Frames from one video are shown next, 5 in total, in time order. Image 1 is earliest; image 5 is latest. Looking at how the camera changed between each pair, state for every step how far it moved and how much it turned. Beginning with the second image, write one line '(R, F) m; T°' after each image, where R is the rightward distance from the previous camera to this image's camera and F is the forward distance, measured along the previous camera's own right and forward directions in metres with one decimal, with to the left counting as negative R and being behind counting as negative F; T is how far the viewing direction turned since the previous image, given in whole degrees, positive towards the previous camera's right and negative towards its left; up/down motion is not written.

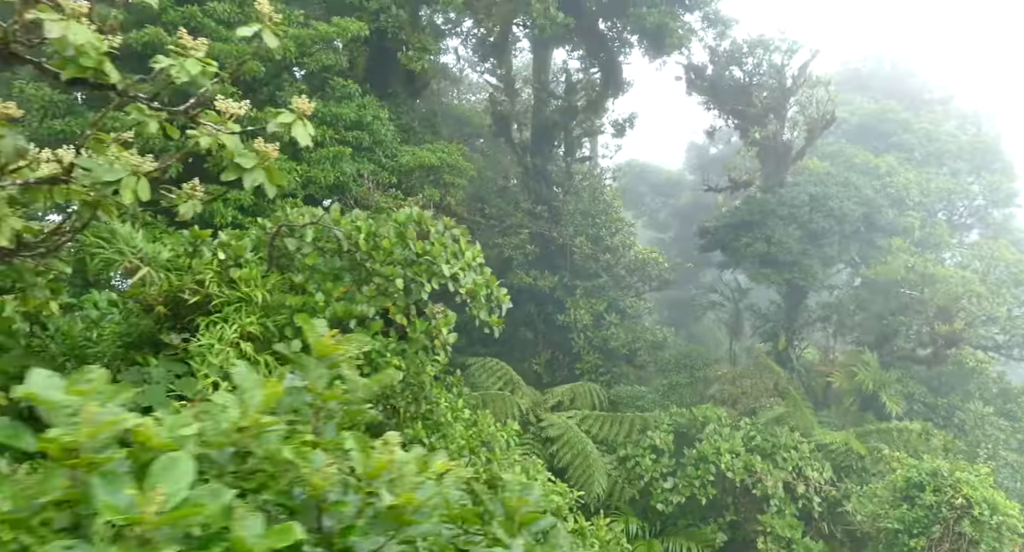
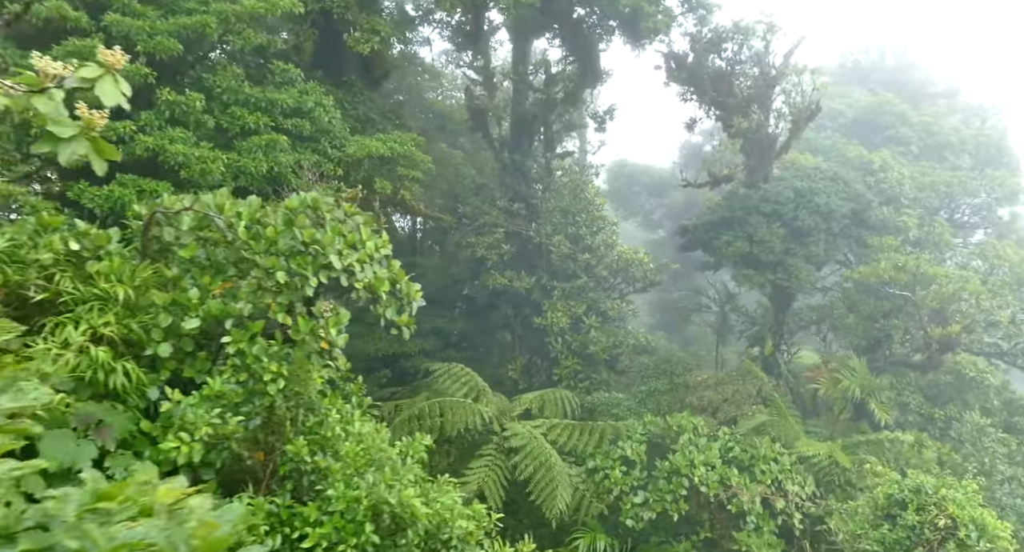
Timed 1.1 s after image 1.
(+0.5, +0.5) m; -1°
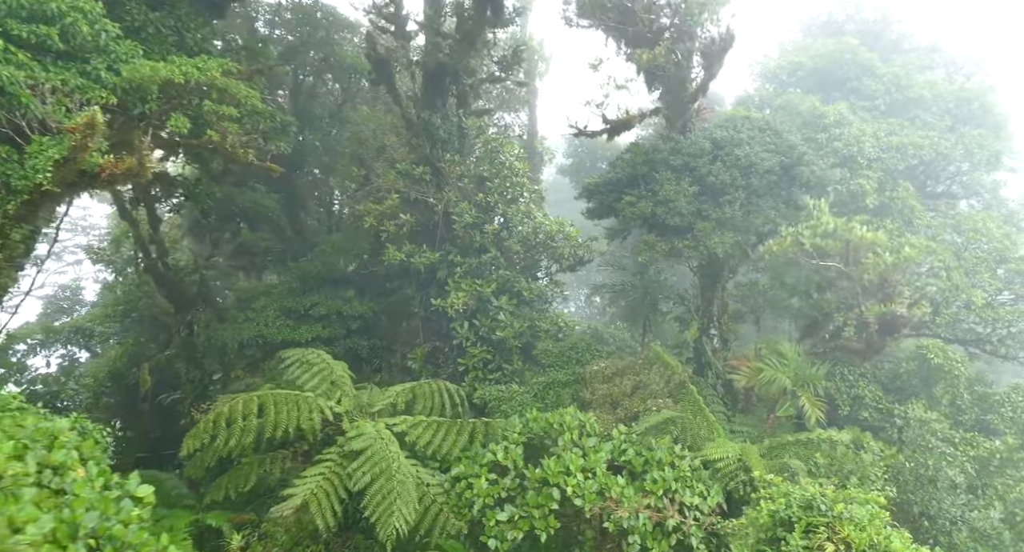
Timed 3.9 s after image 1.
(+1.2, +1.4) m; 0°
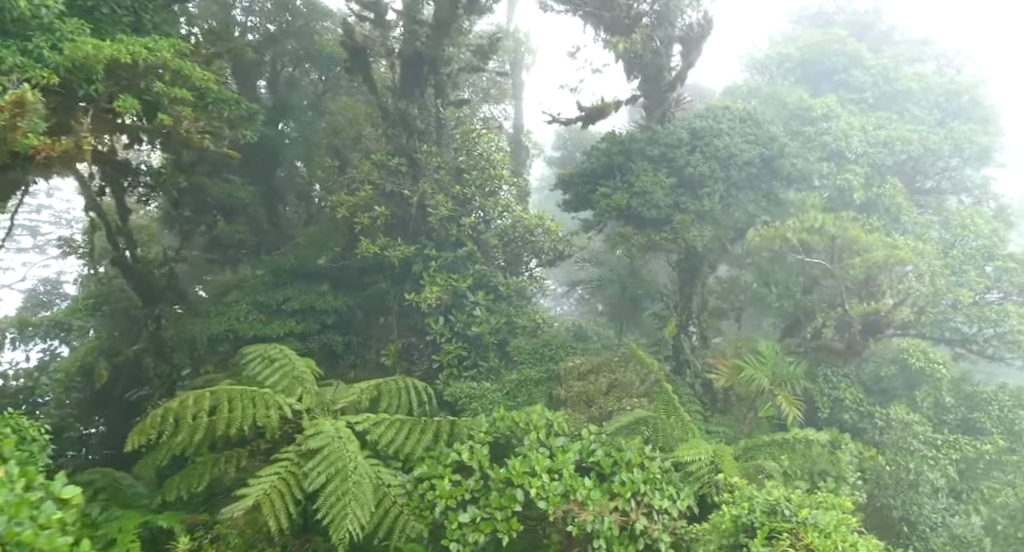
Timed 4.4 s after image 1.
(+0.2, +0.2) m; 0°
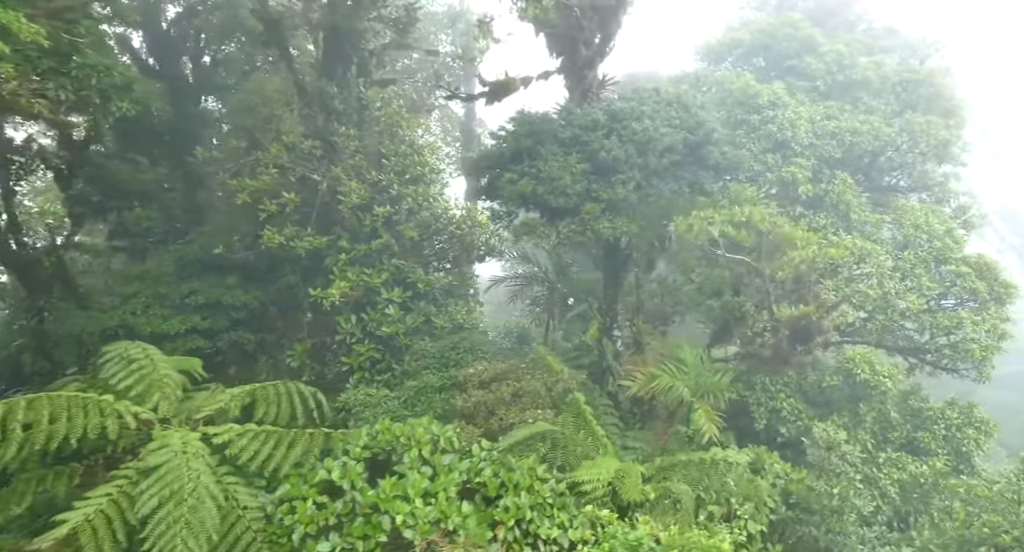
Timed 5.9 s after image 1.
(+0.7, +0.7) m; +1°
